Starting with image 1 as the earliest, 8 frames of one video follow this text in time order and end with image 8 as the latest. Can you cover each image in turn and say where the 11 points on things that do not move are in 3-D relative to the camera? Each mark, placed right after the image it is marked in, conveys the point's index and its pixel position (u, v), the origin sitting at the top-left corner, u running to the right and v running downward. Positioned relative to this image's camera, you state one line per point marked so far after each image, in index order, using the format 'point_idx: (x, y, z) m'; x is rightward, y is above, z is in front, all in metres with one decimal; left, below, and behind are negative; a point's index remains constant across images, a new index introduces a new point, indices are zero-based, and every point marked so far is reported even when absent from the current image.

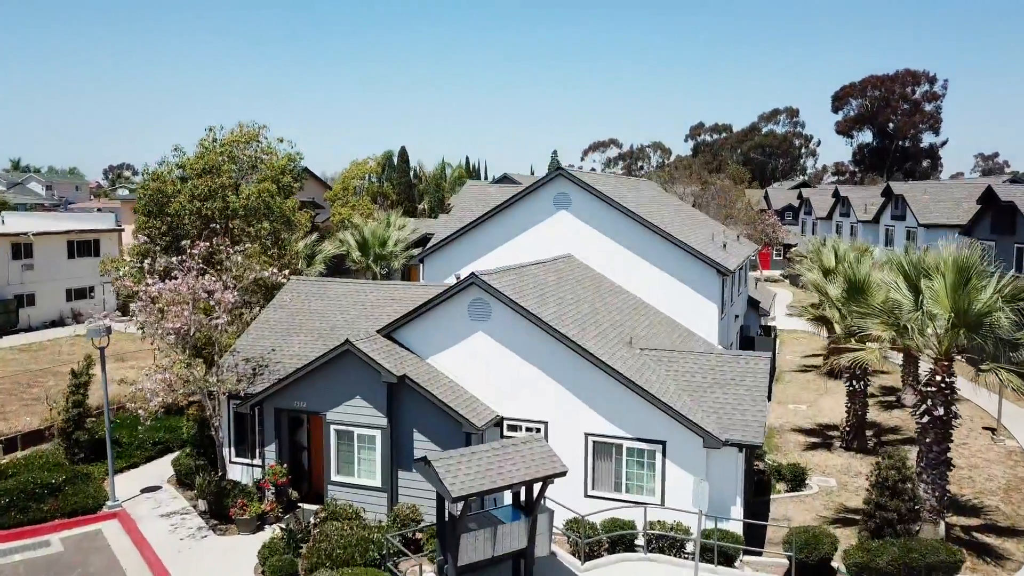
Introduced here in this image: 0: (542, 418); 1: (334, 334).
0: (+0.5, -2.3, +13.5) m
1: (-3.7, -1.0, +16.2) m
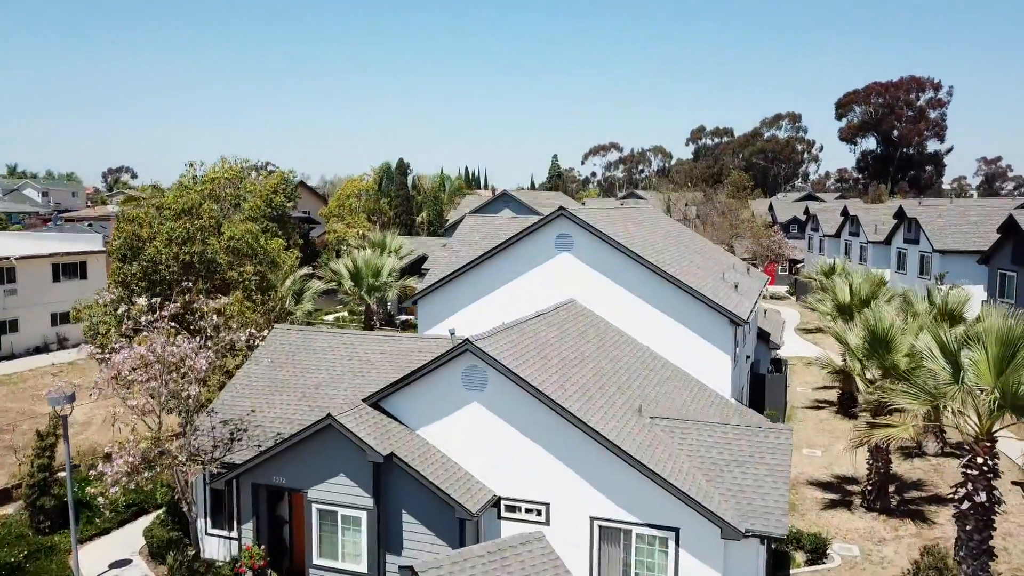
0: (+0.5, -3.3, +12.4) m
1: (-3.7, -2.1, +15.1) m
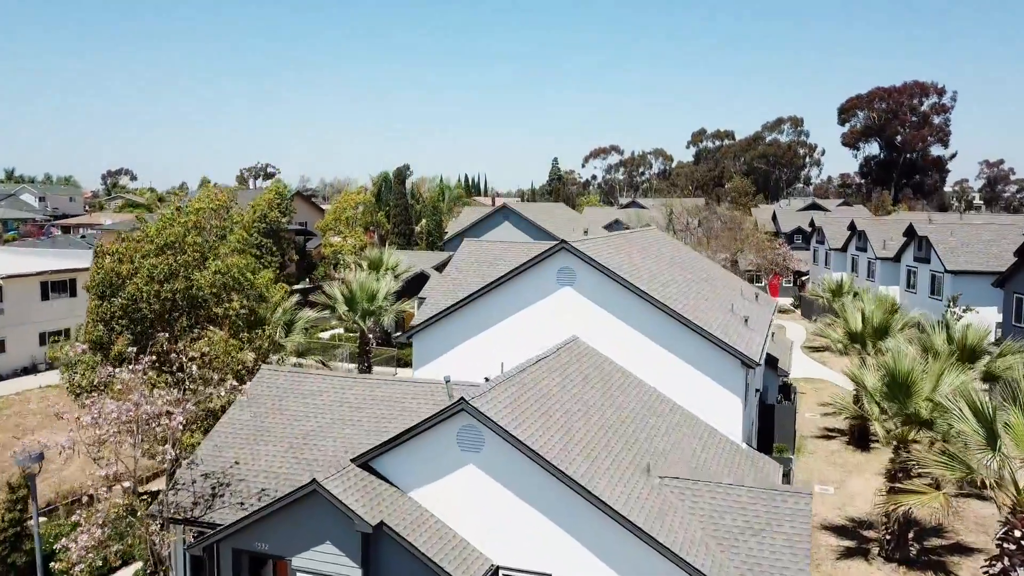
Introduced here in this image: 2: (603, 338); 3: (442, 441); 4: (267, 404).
0: (+0.5, -4.1, +11.5) m
1: (-3.7, -2.9, +14.2) m
2: (+2.0, -1.1, +17.0) m
3: (-1.1, -2.3, +11.9) m
4: (-4.8, -2.3, +15.4) m
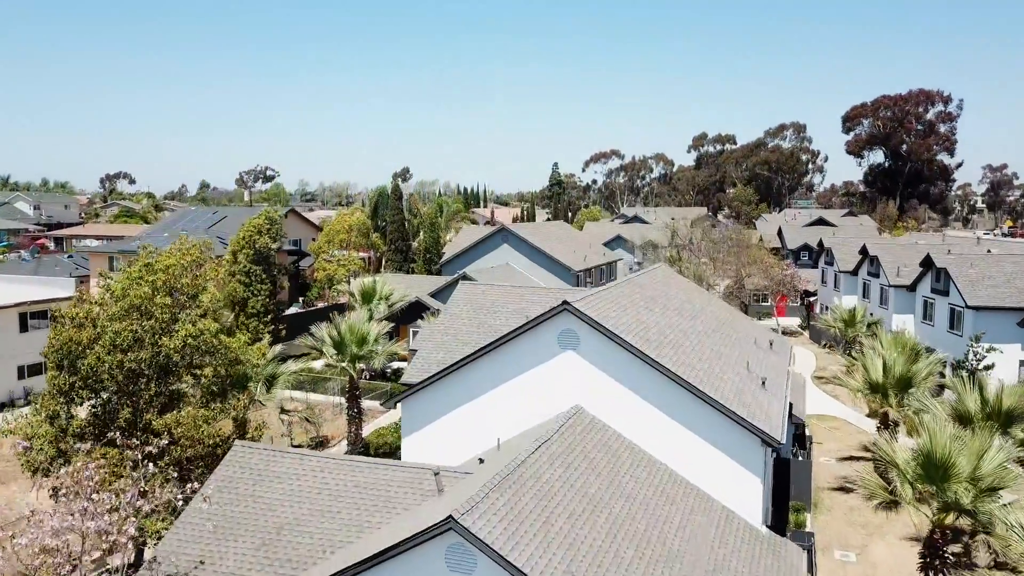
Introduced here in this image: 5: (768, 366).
0: (+0.4, -5.4, +10.1) m
1: (-3.8, -4.2, +12.8) m
2: (+1.9, -2.4, +15.6) m
3: (-1.1, -3.6, +10.5) m
4: (-4.9, -3.6, +13.9) m
5: (+6.4, -1.9, +19.4) m
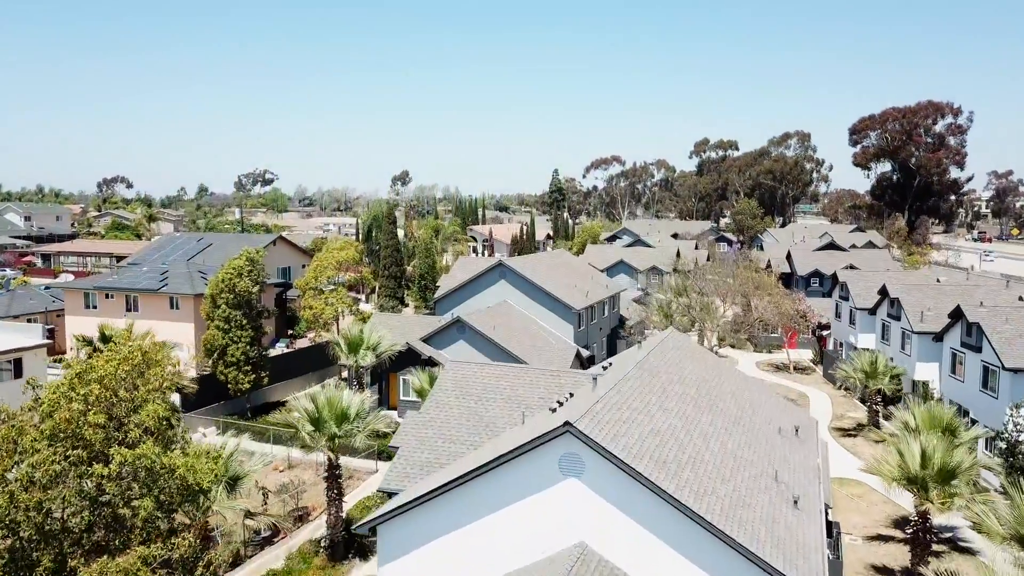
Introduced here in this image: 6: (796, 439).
0: (+0.3, -7.4, +7.7) m
1: (-3.9, -6.2, +10.5) m
2: (+1.8, -4.4, +13.3) m
3: (-1.3, -5.6, +8.2) m
4: (-5.0, -5.6, +11.6) m
5: (+6.2, -3.9, +17.1) m
6: (+7.0, -3.7, +19.0) m
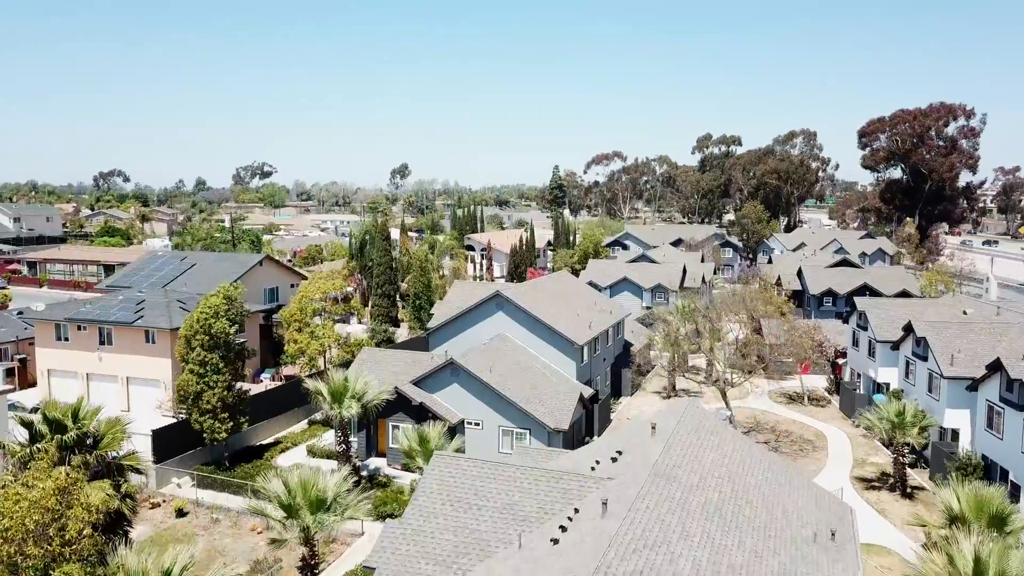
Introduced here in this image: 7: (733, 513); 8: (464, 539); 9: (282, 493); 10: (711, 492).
0: (+0.2, -9.4, +5.3) m
1: (-4.0, -8.1, +8.0) m
2: (+1.7, -6.3, +10.8) m
3: (-1.4, -7.6, +5.8) m
4: (-5.1, -7.5, +9.2) m
5: (+6.1, -5.8, +14.6) m
6: (+6.9, -5.5, +16.6) m
7: (+4.4, -4.5, +15.5) m
8: (-0.9, -4.9, +15.2) m
9: (-5.8, -5.2, +19.7) m
10: (+4.1, -4.2, +16.2) m
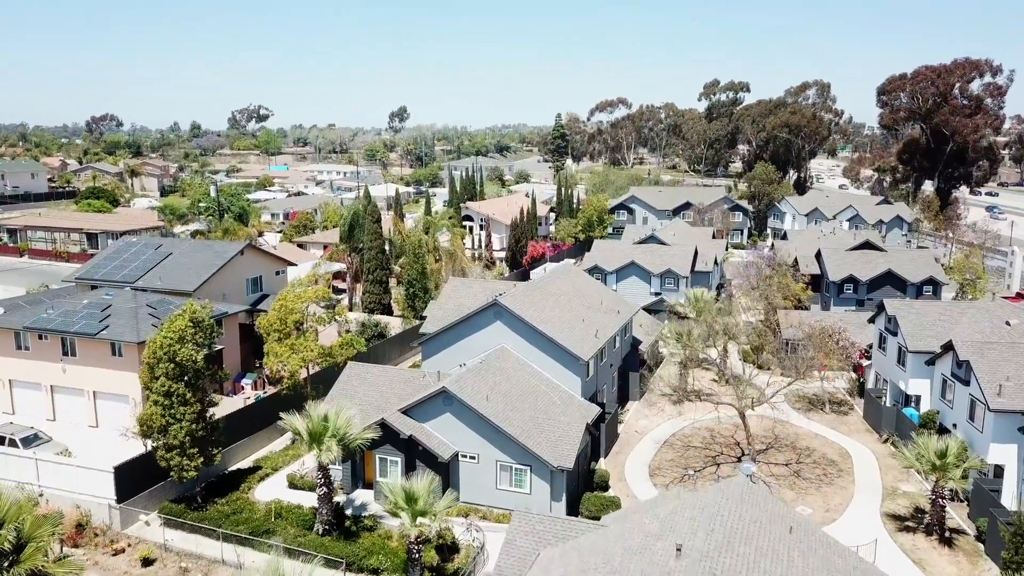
0: (+0.1, -12.1, +2.8) m
1: (-4.1, -10.6, +5.4) m
2: (+1.6, -8.6, +8.0) m
3: (-1.4, -10.3, +3.1) m
4: (-5.2, -10.0, +6.5) m
5: (+6.1, -7.8, +11.8) m
6: (+6.8, -7.4, +13.7) m
7: (+4.3, -6.5, +12.6) m
8: (-1.0, -6.9, +12.3) m
9: (-5.9, -6.8, +16.8) m
10: (+4.0, -6.1, +13.2) m
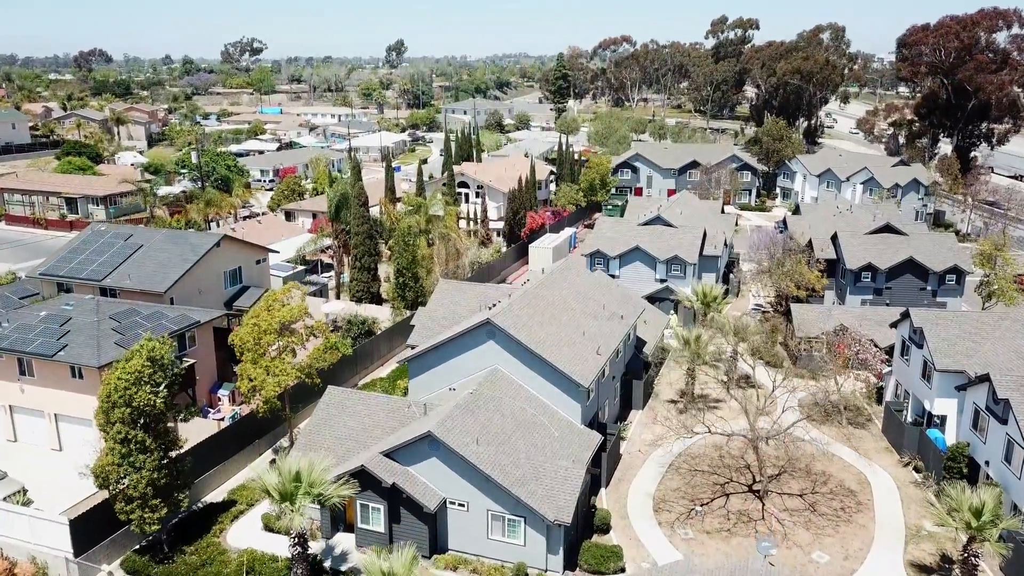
0: (-0.2, -15.5, +1.0) m
1: (-4.4, -13.7, +3.4) m
2: (+1.4, -11.5, +5.9) m
3: (-1.7, -13.6, +1.1) m
4: (-5.5, -13.0, +4.5) m
5: (+5.8, -10.4, +9.5) m
6: (+6.5, -9.8, +11.4) m
7: (+4.0, -9.0, +10.2) m
8: (-1.2, -9.5, +10.0) m
9: (-6.1, -9.0, +14.5) m
10: (+3.8, -8.6, +10.8) m
